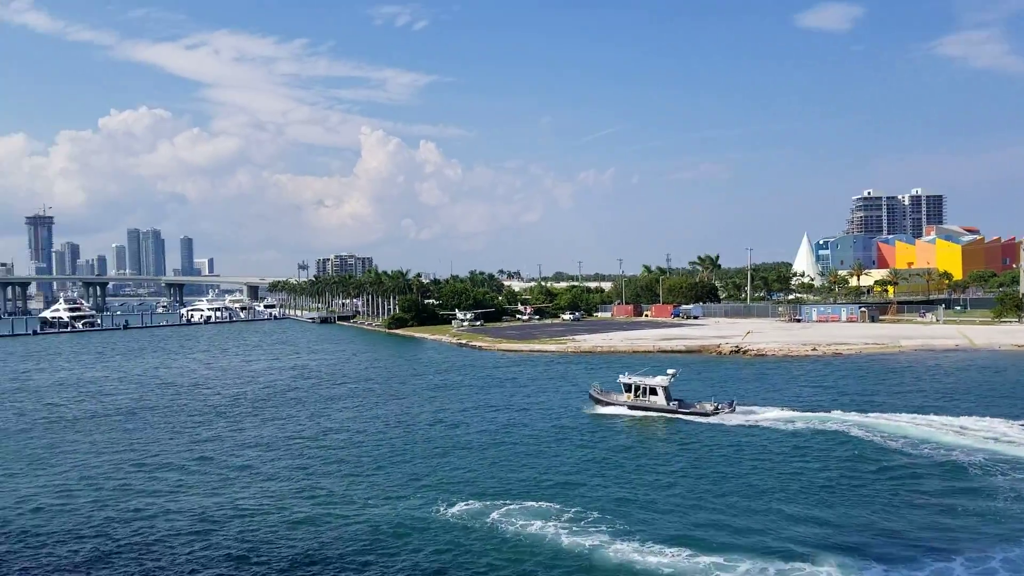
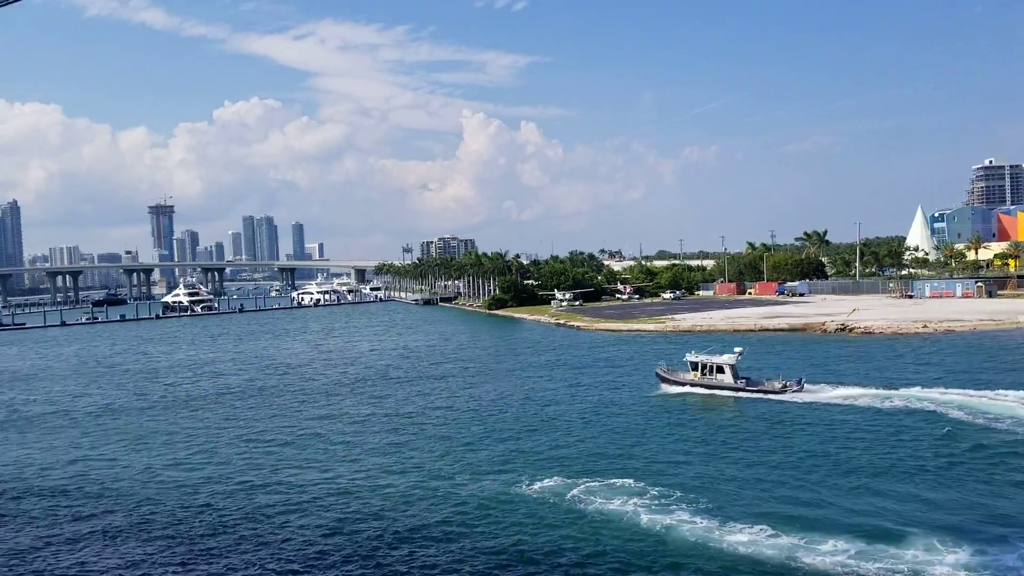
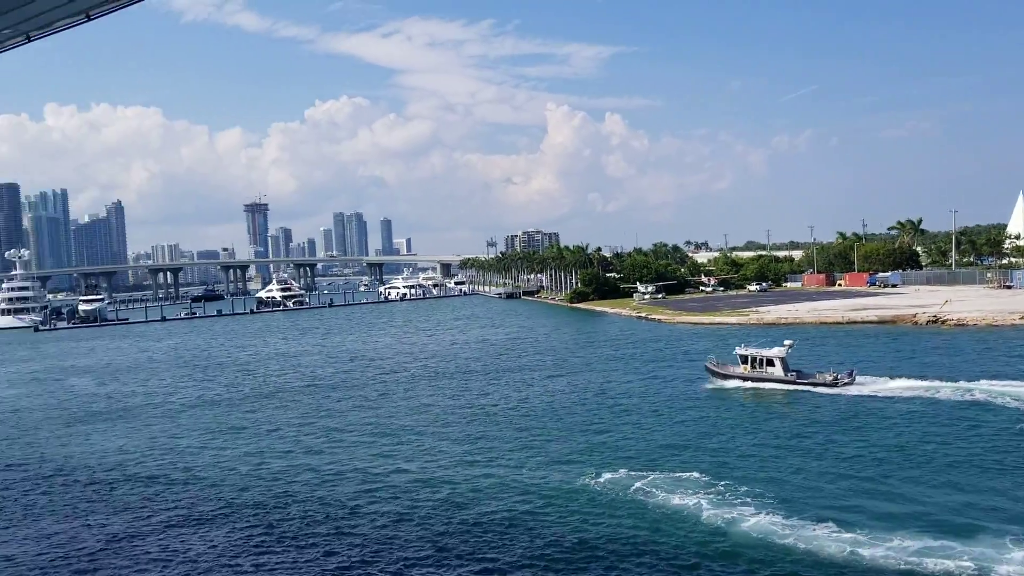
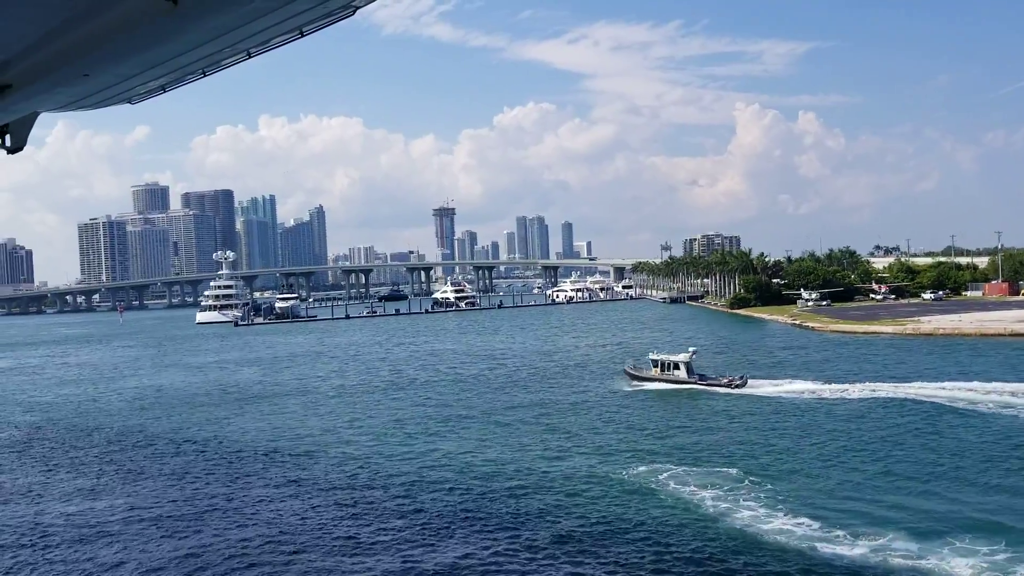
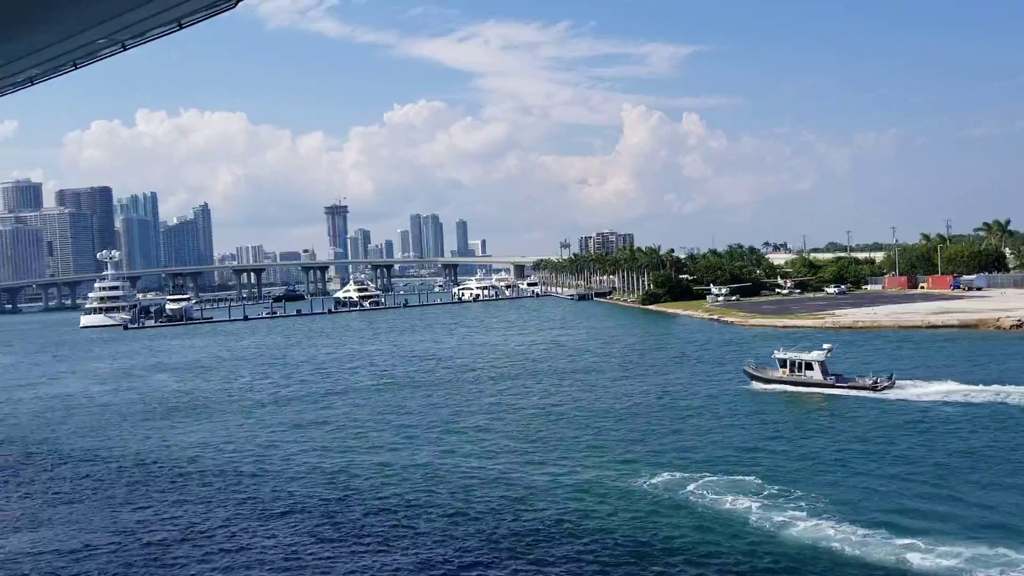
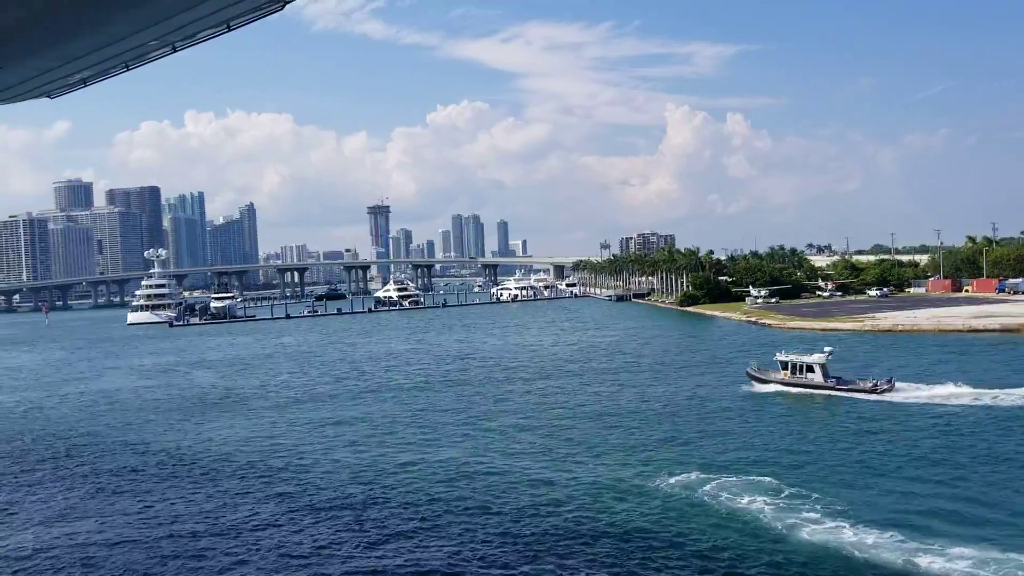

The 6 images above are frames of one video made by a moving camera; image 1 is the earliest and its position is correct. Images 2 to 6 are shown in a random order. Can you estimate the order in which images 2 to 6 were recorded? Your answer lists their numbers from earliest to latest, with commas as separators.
2, 3, 5, 6, 4
